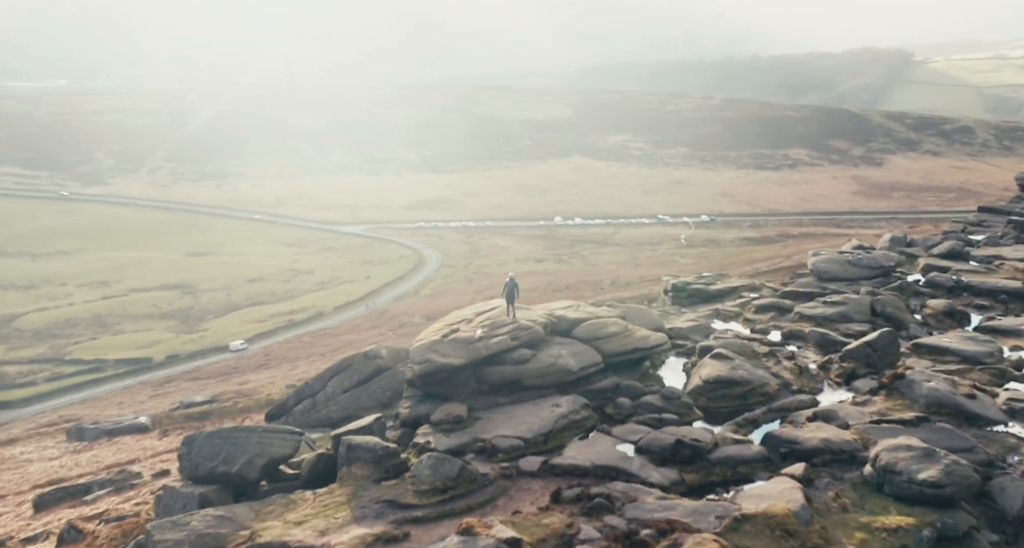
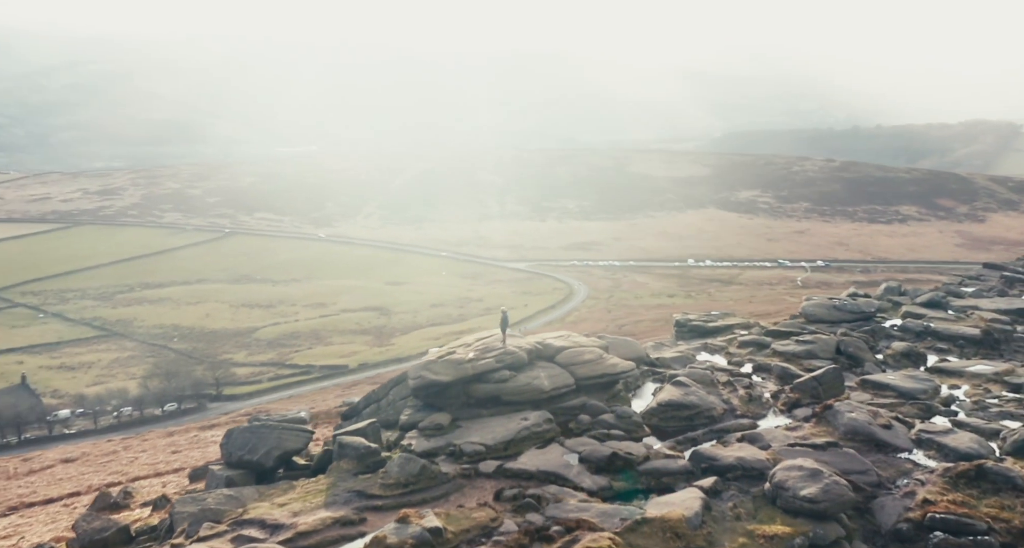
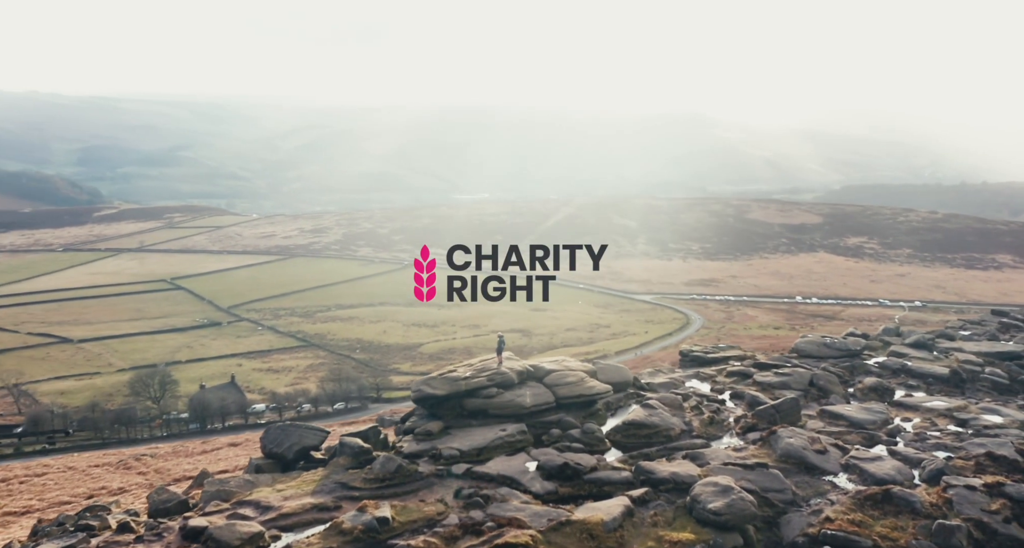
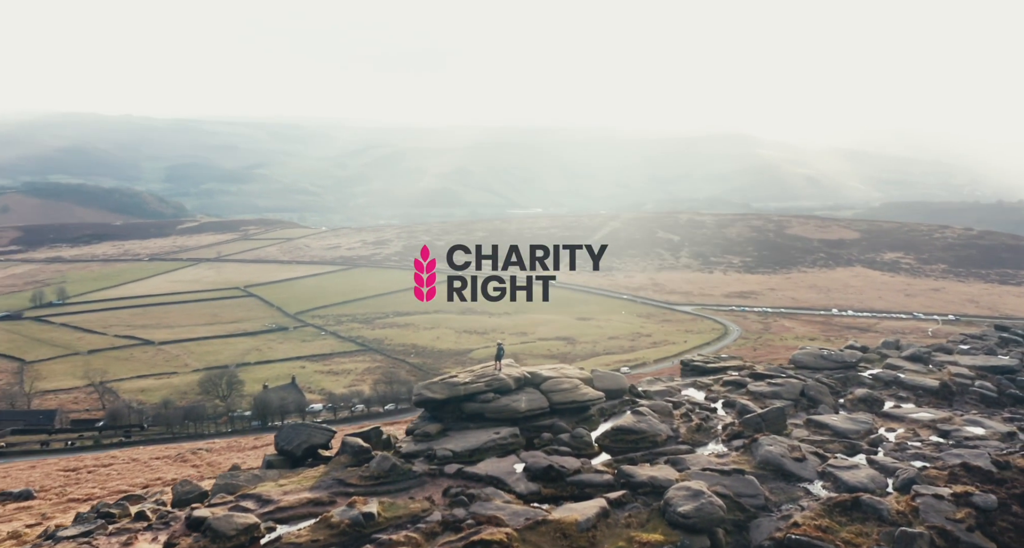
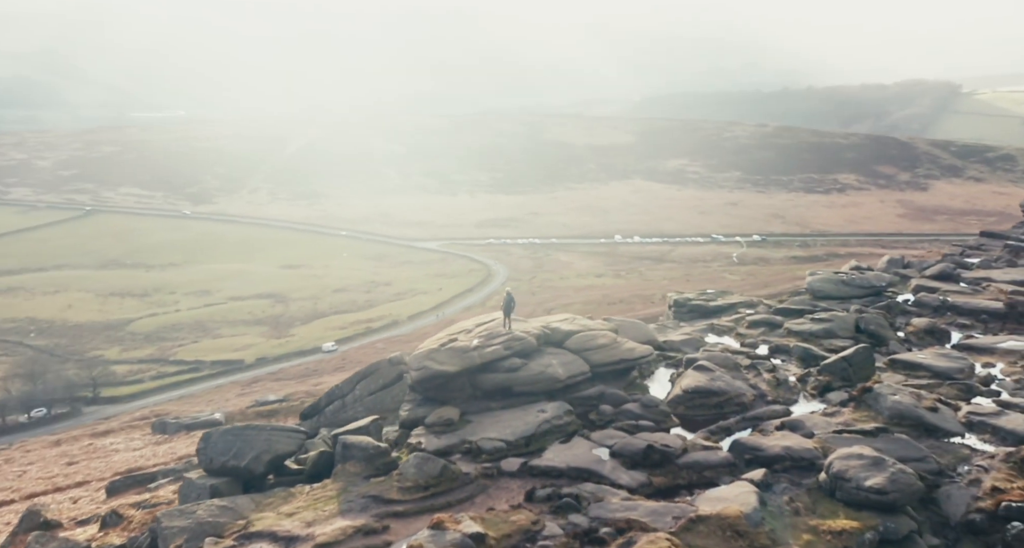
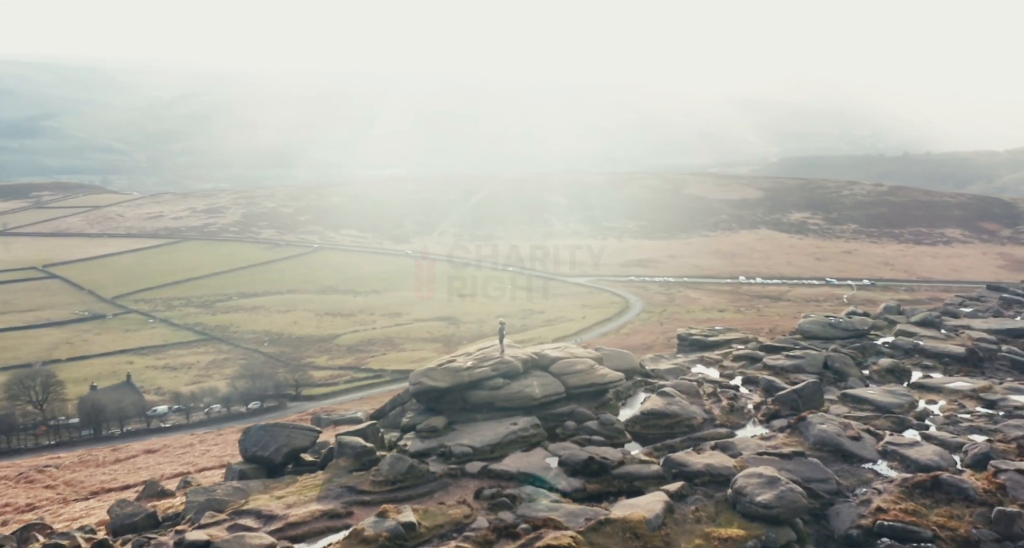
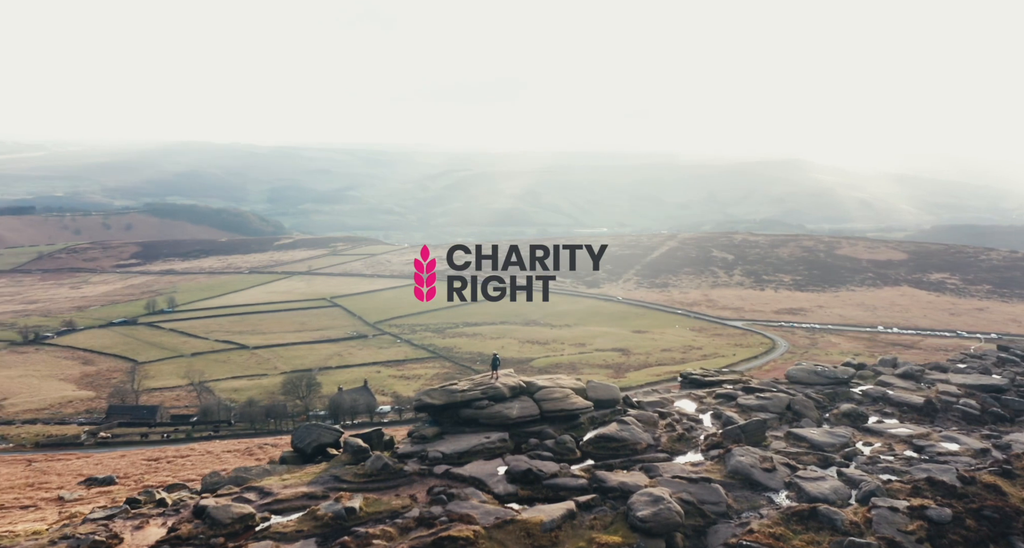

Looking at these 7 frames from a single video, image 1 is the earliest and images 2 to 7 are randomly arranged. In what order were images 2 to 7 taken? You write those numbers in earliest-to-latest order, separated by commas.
5, 2, 6, 3, 4, 7
